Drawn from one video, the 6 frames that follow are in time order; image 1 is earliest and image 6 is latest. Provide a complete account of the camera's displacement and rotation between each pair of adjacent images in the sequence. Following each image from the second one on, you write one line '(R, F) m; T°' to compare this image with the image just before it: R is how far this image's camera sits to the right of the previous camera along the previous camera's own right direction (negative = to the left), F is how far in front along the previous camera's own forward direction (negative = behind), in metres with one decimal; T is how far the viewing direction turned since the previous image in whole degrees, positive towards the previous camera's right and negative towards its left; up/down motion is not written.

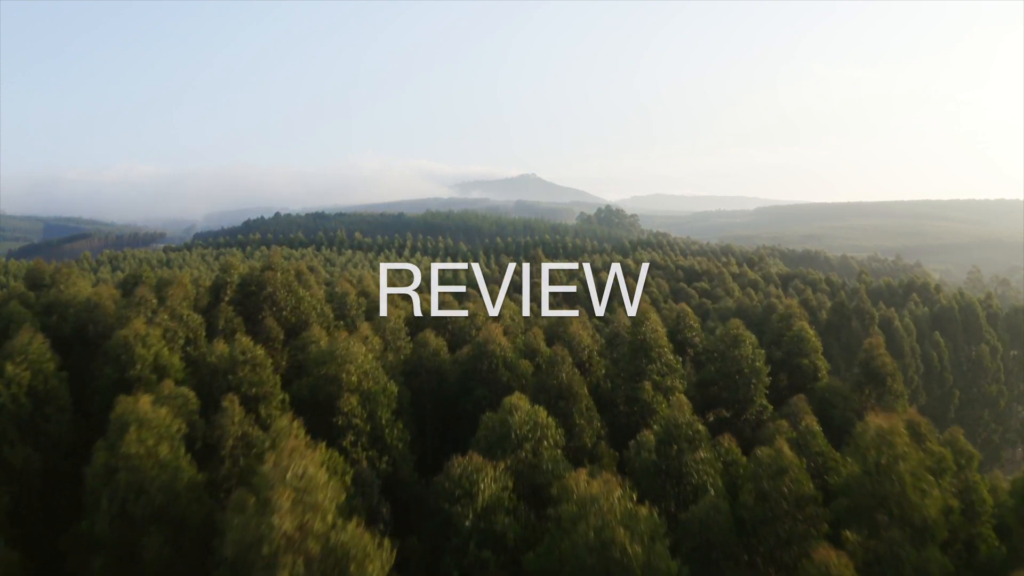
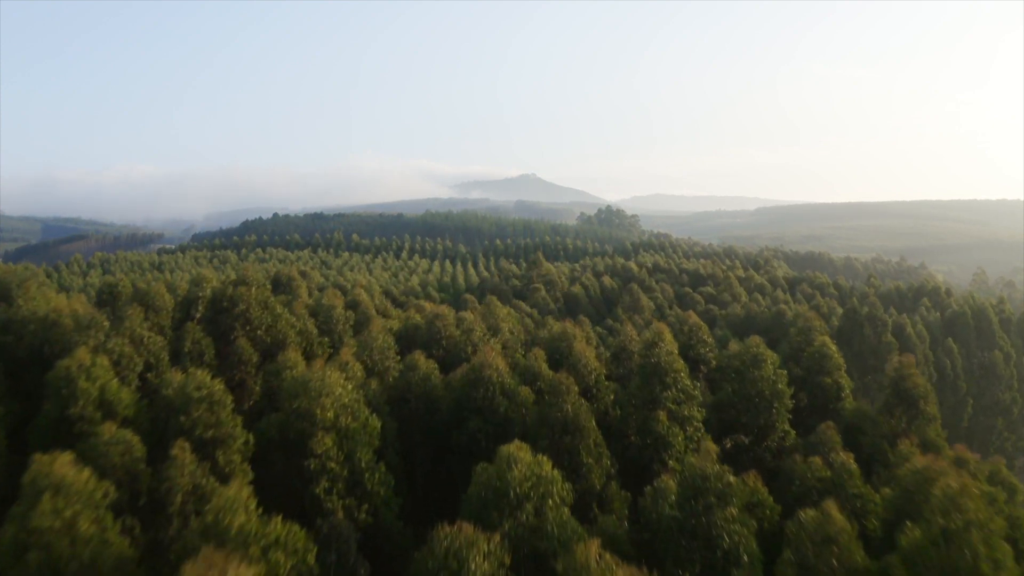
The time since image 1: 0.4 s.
(0.0, +1.7) m; 0°
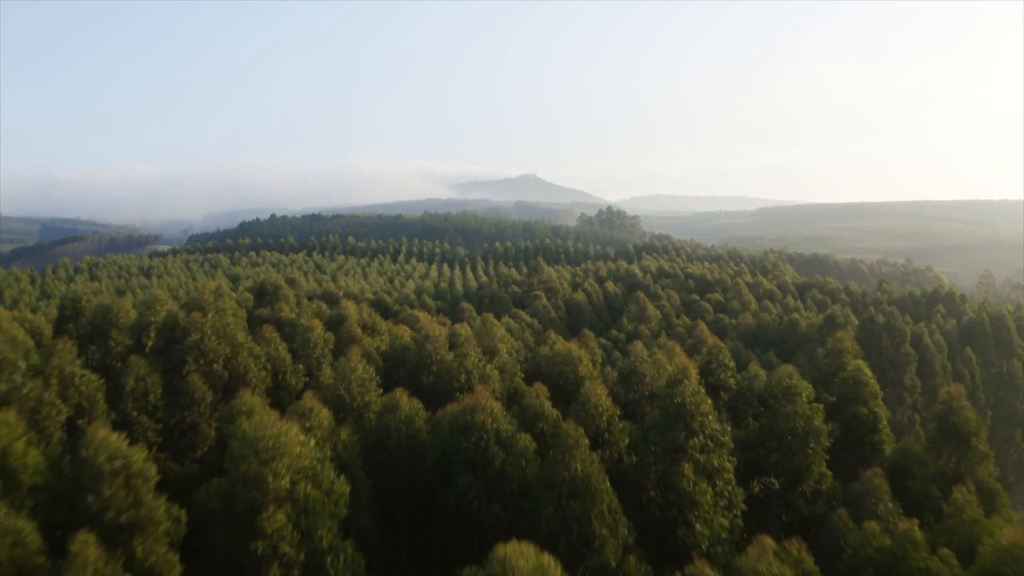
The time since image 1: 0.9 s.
(0.0, +2.2) m; 0°
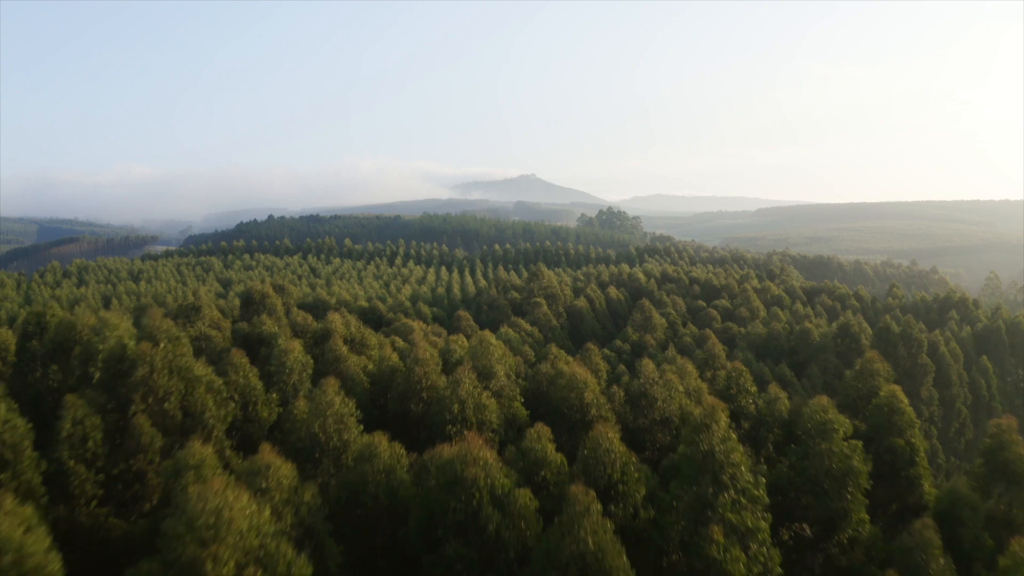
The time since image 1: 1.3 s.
(0.0, +1.9) m; 0°
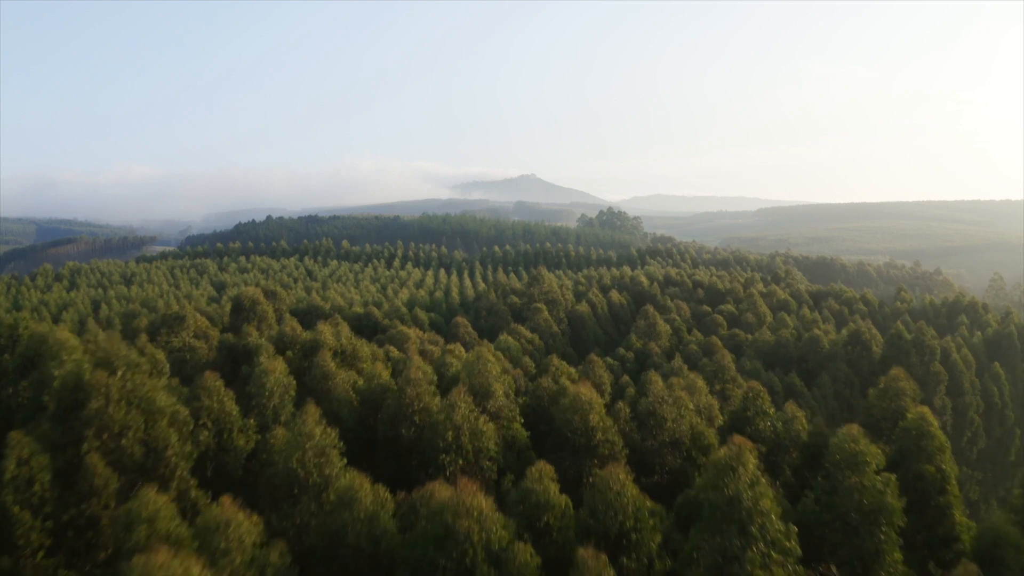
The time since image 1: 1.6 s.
(0.0, +1.3) m; 0°
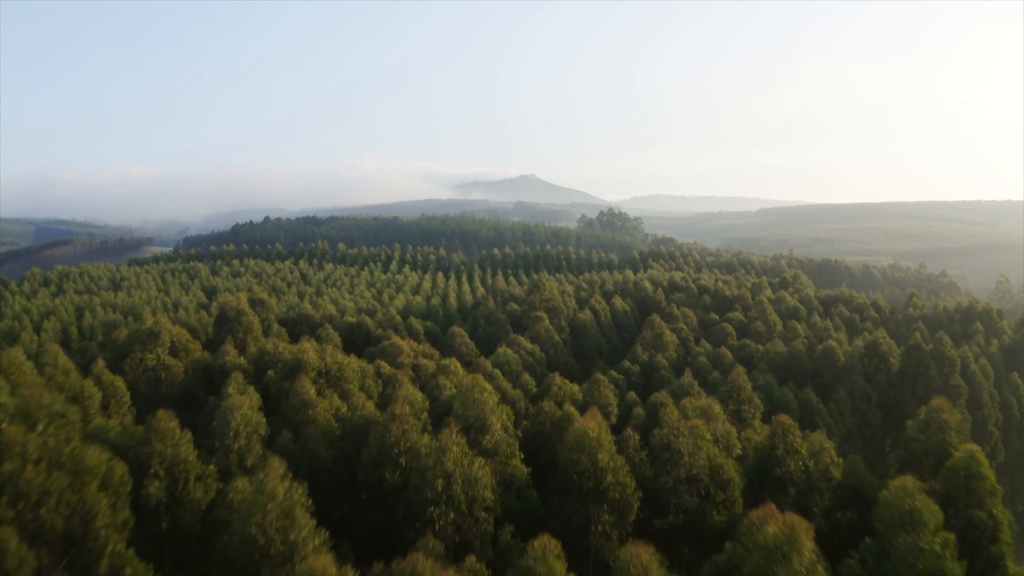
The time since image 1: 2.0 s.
(0.0, +1.9) m; 0°
